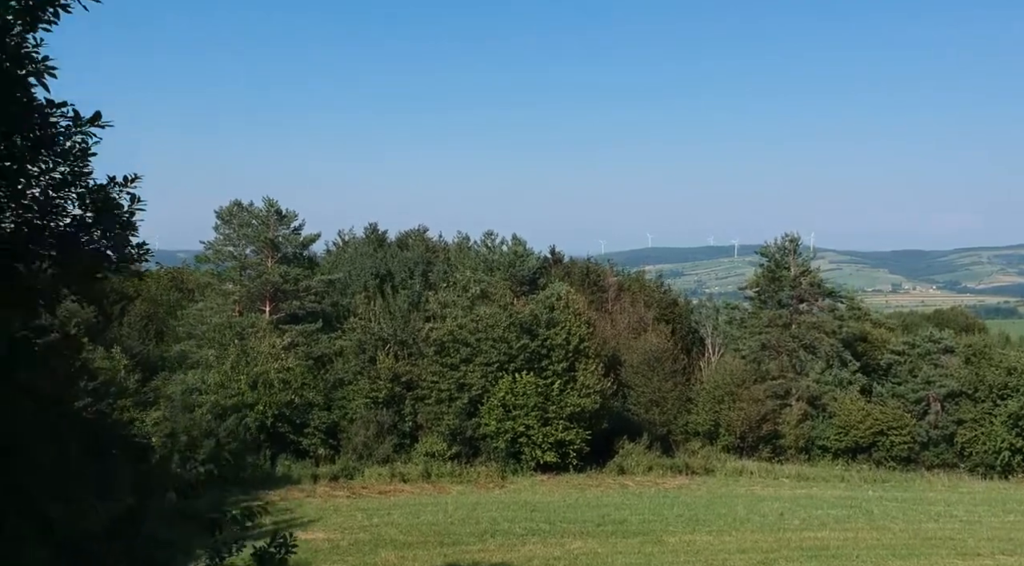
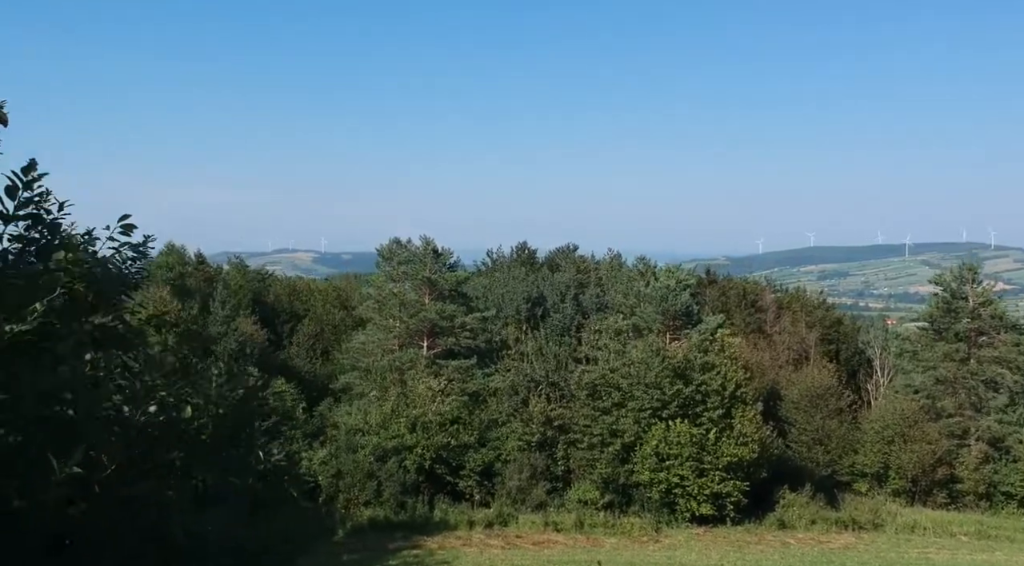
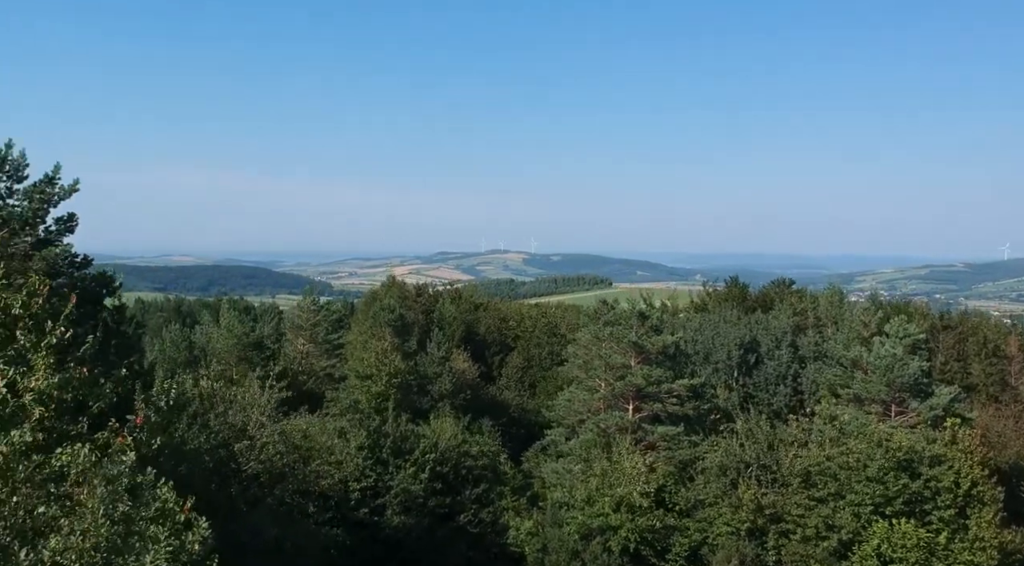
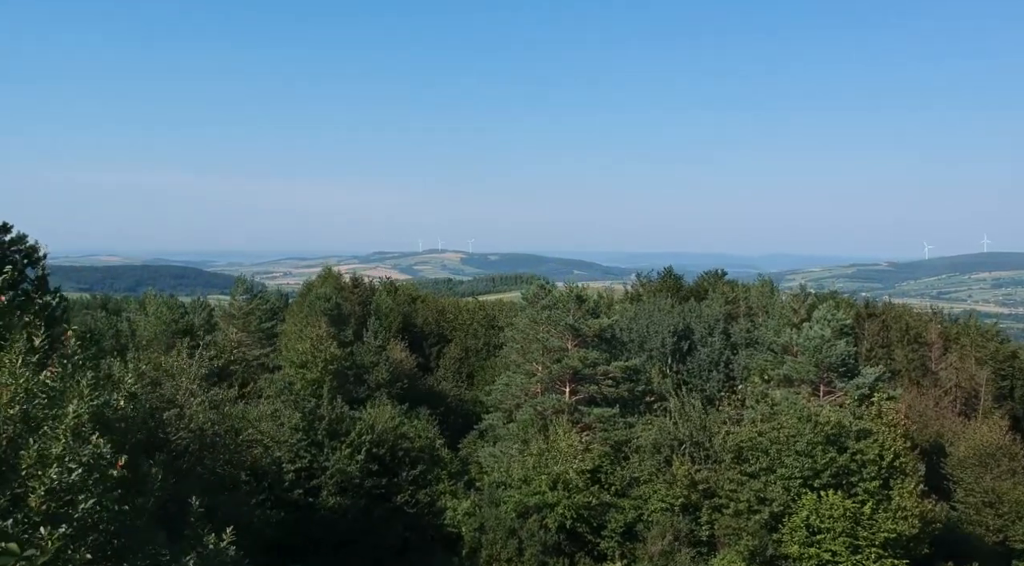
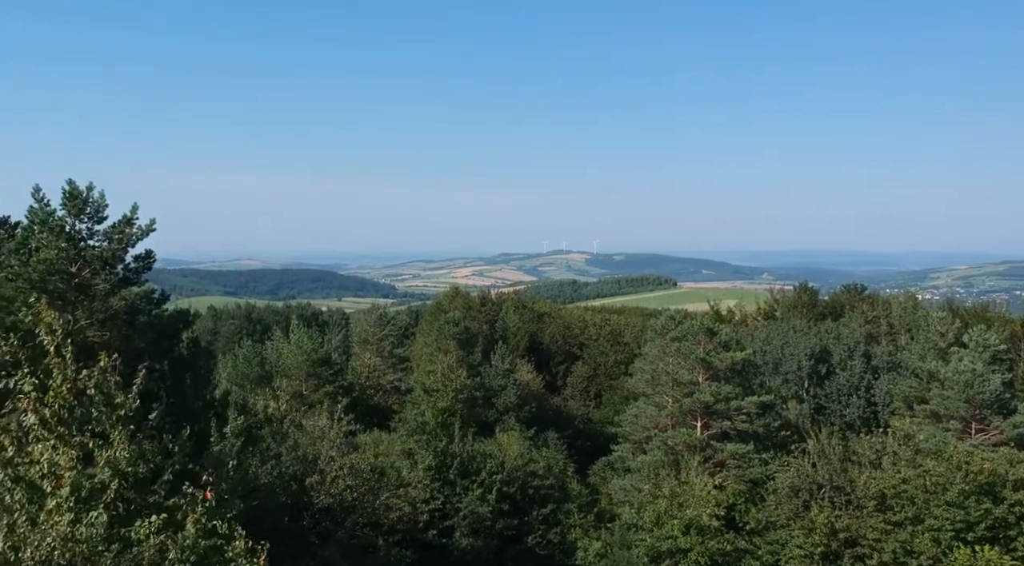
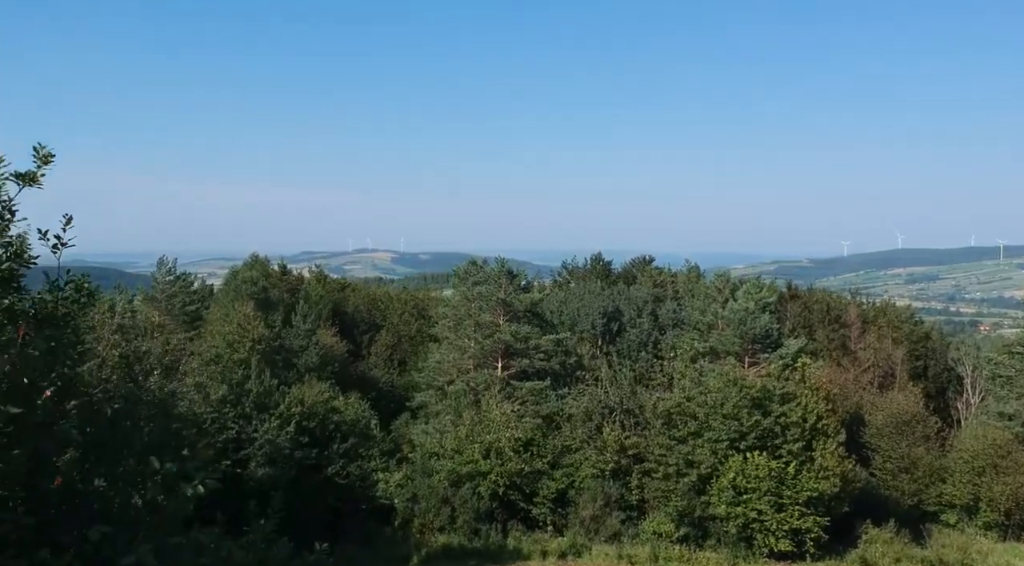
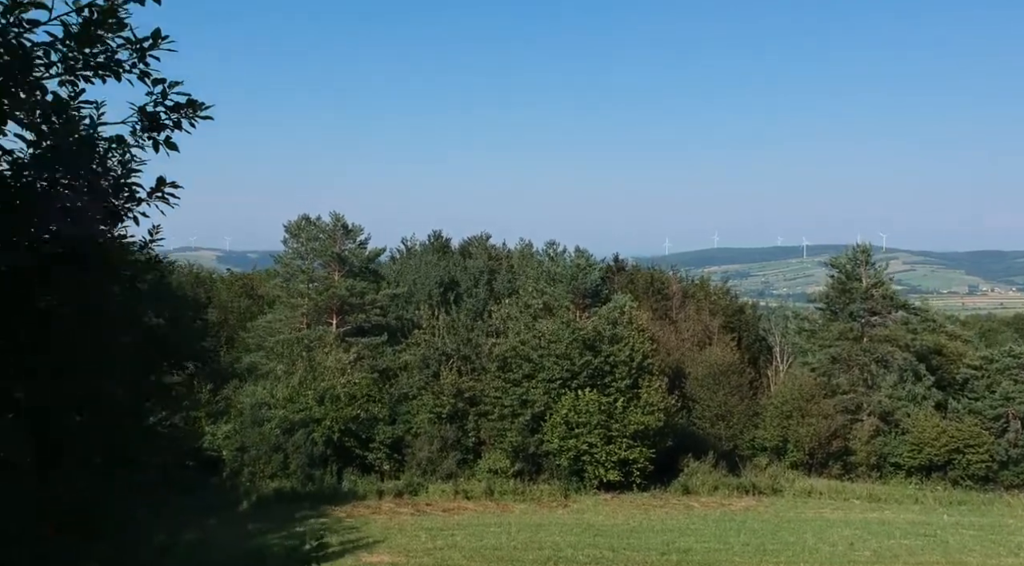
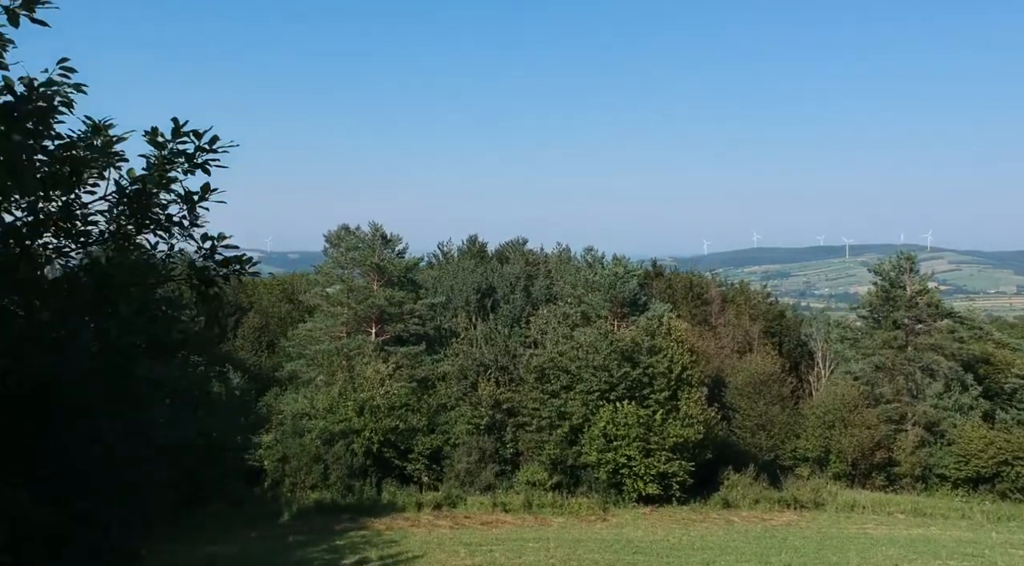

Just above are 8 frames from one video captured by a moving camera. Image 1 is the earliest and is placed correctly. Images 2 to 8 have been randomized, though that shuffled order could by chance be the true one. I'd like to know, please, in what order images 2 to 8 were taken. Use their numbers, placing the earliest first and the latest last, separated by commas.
7, 8, 2, 6, 4, 3, 5
